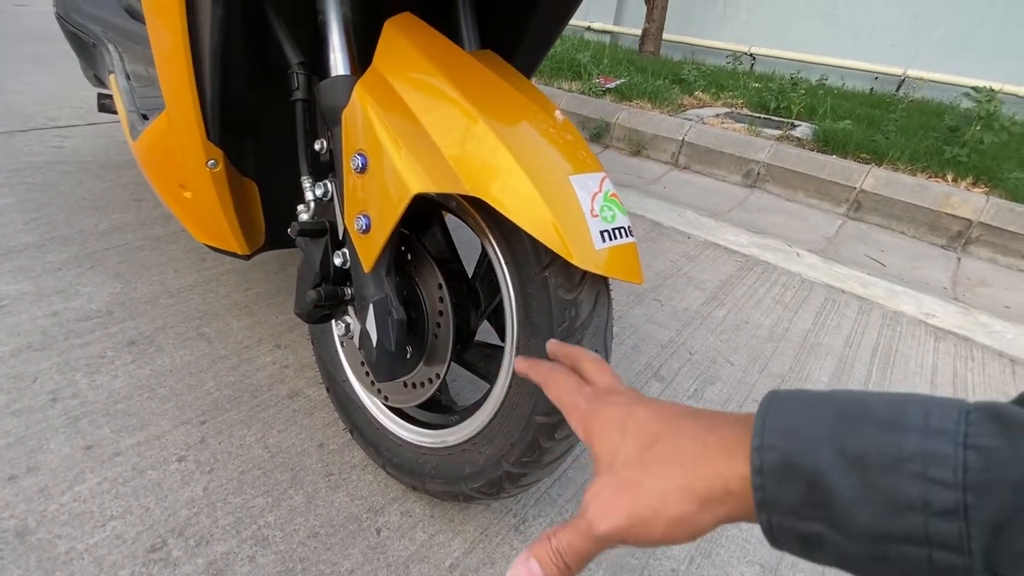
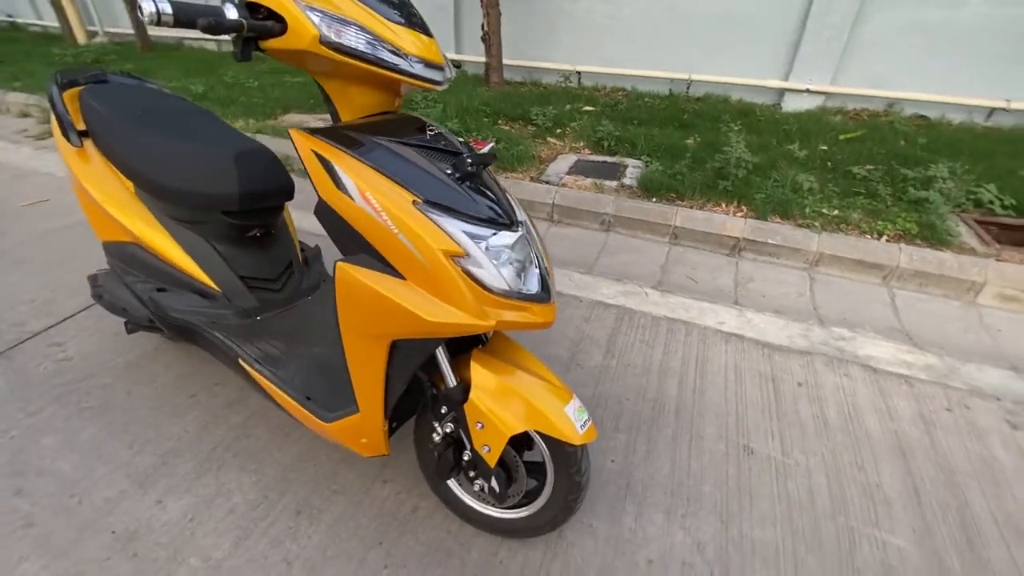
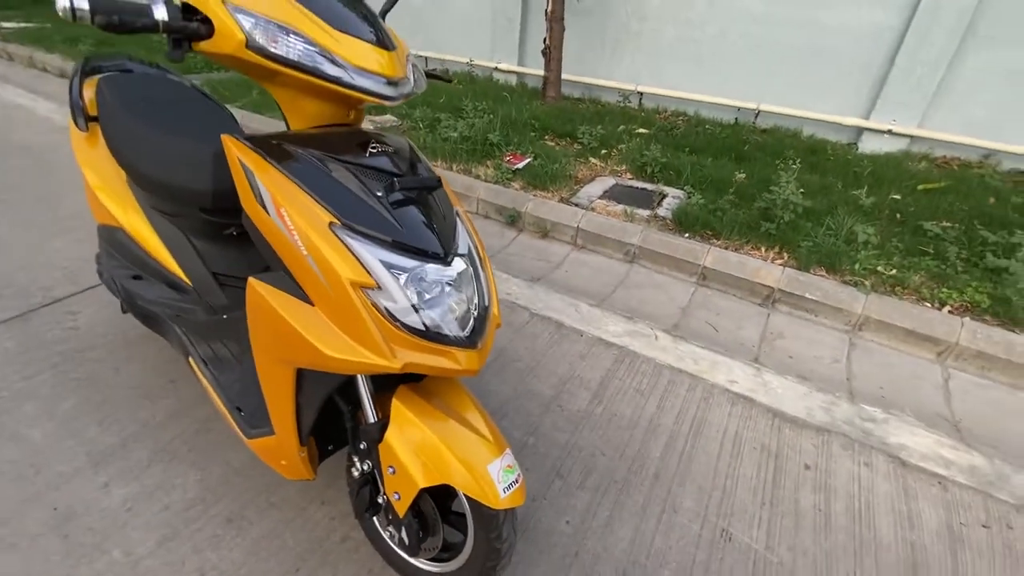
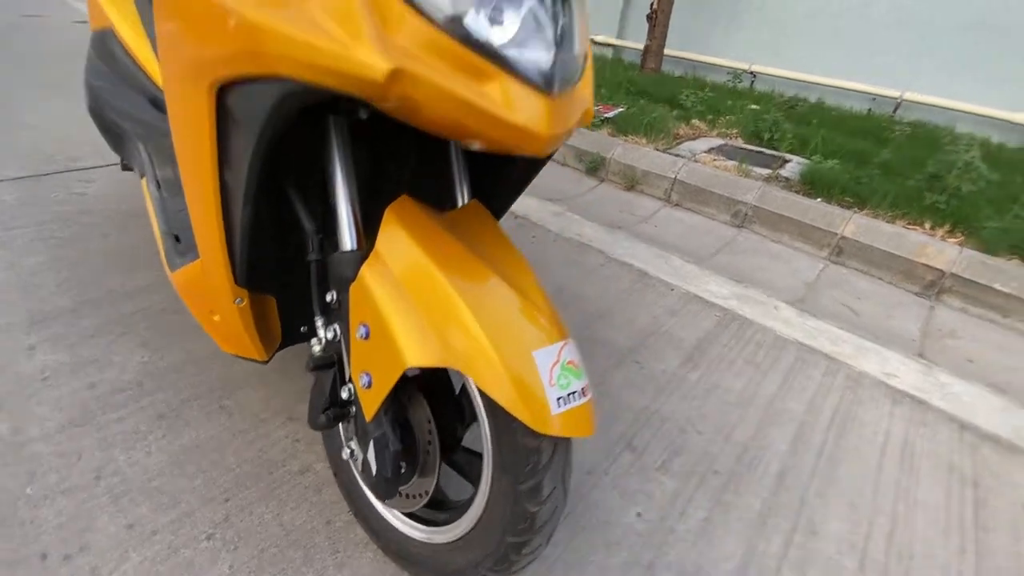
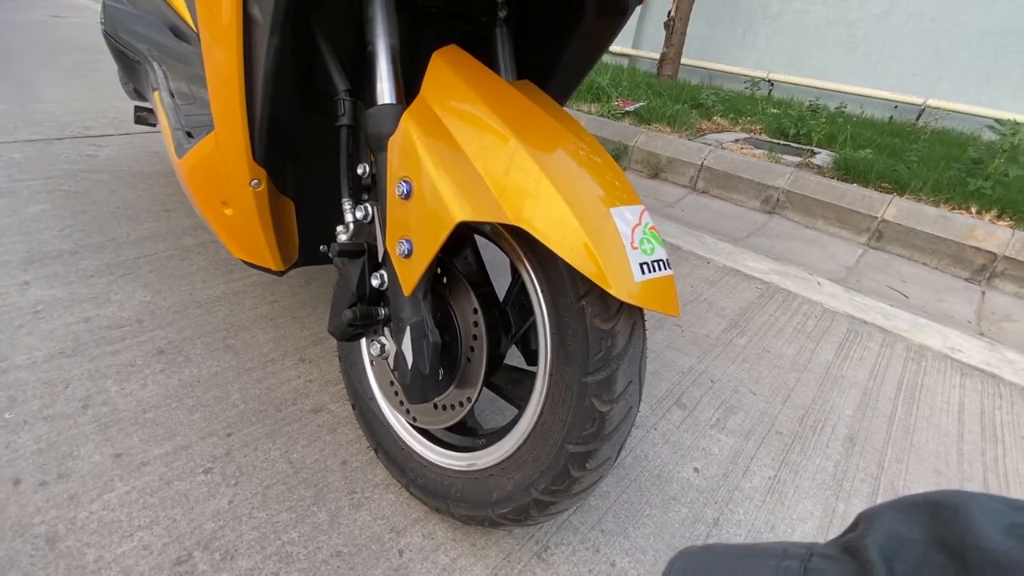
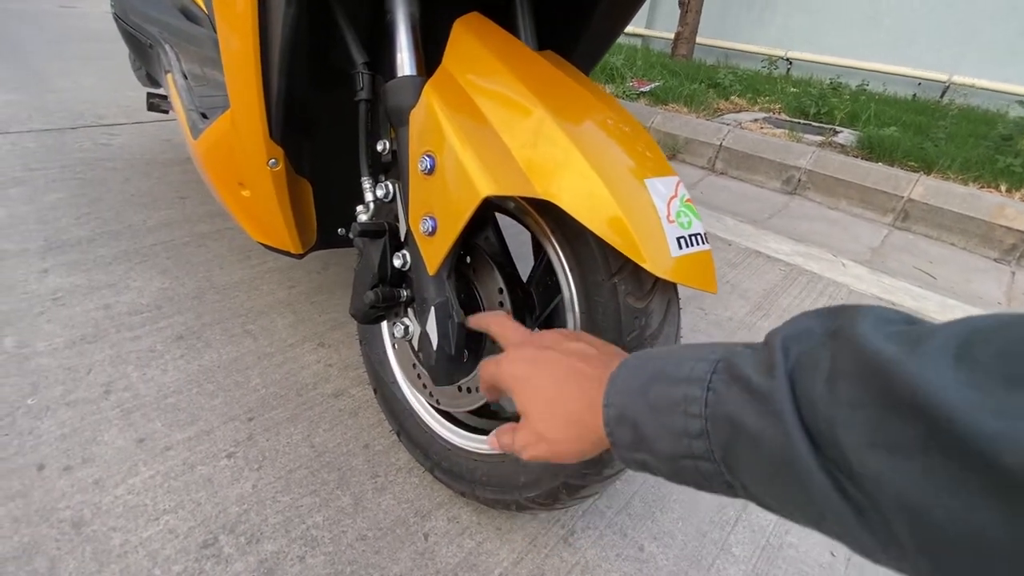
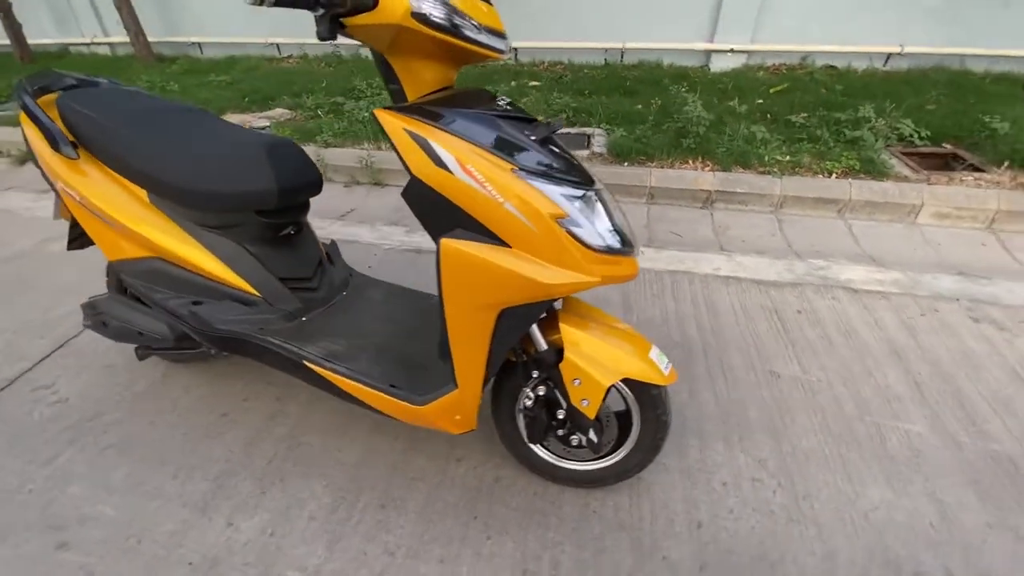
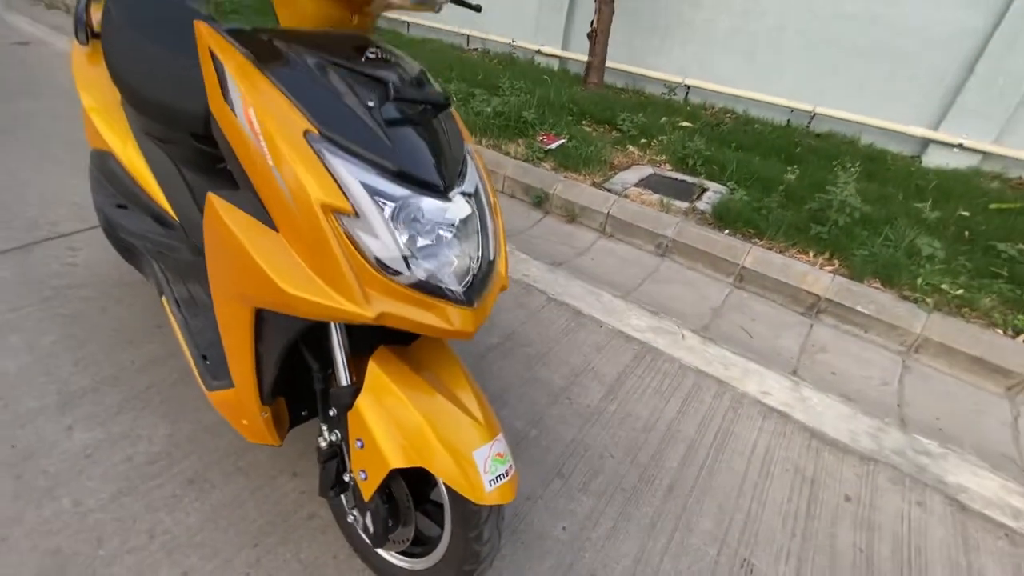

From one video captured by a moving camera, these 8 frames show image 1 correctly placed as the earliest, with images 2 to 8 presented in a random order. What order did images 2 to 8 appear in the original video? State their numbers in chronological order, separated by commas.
6, 5, 4, 8, 3, 2, 7
